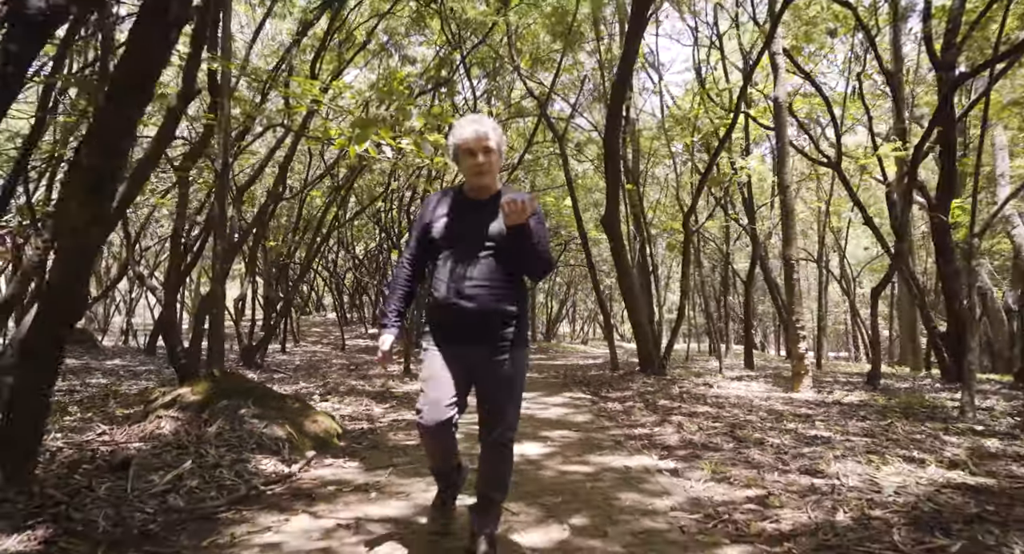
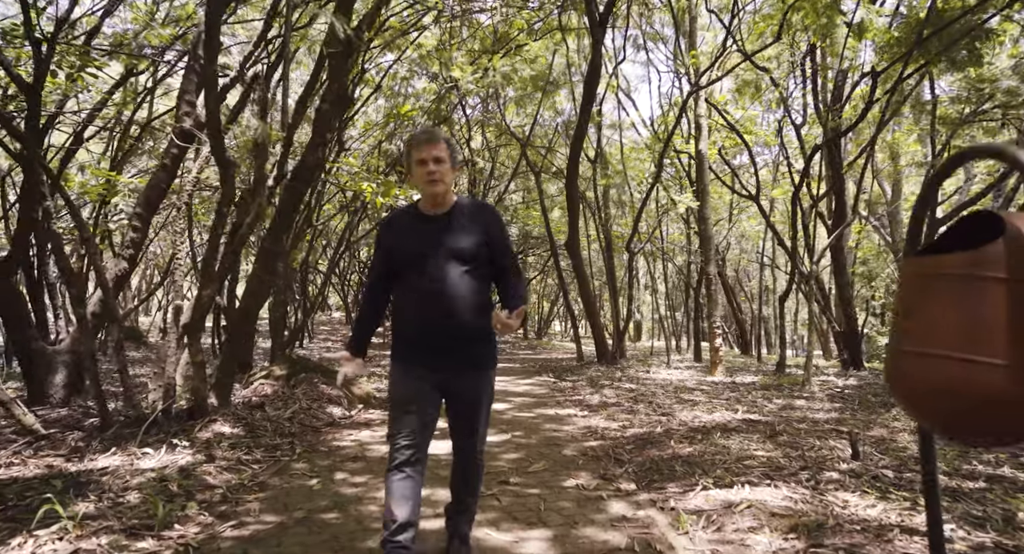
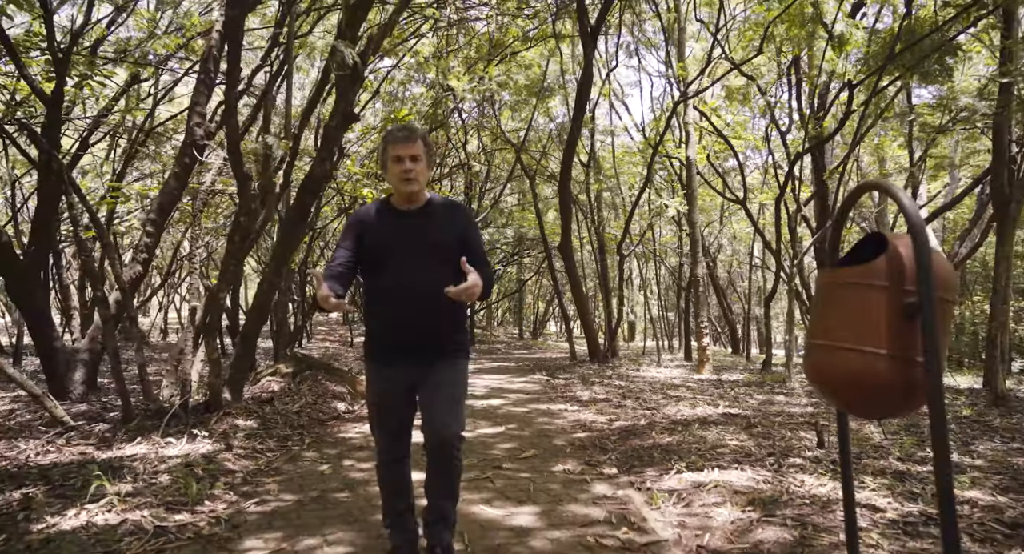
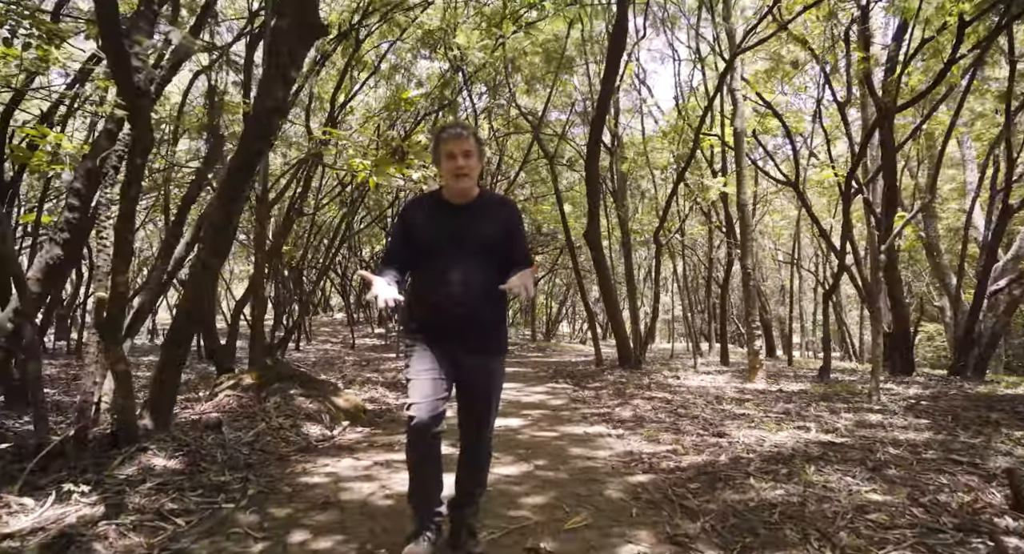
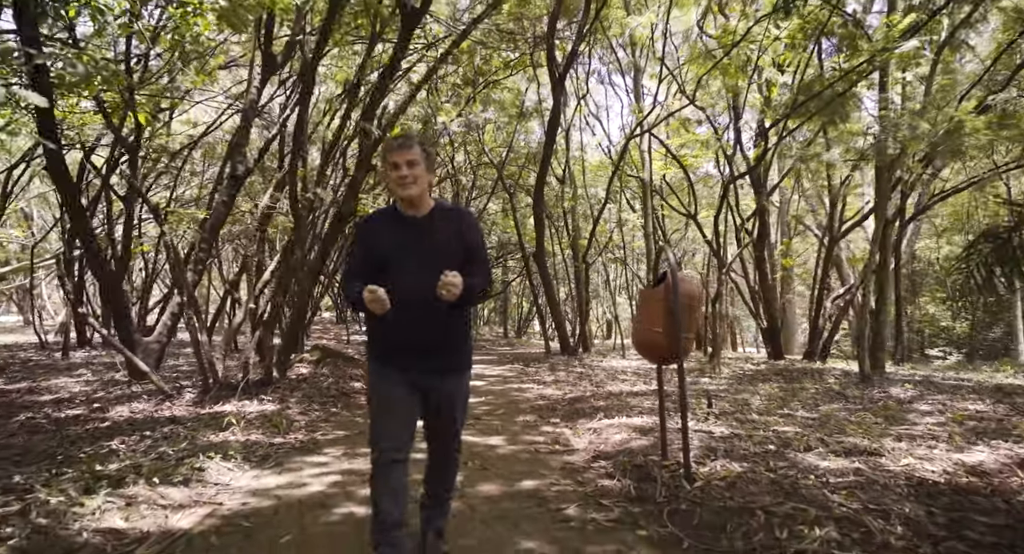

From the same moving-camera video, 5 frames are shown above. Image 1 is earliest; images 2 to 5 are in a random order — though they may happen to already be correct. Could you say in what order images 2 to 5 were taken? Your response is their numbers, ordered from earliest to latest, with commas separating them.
4, 2, 3, 5
